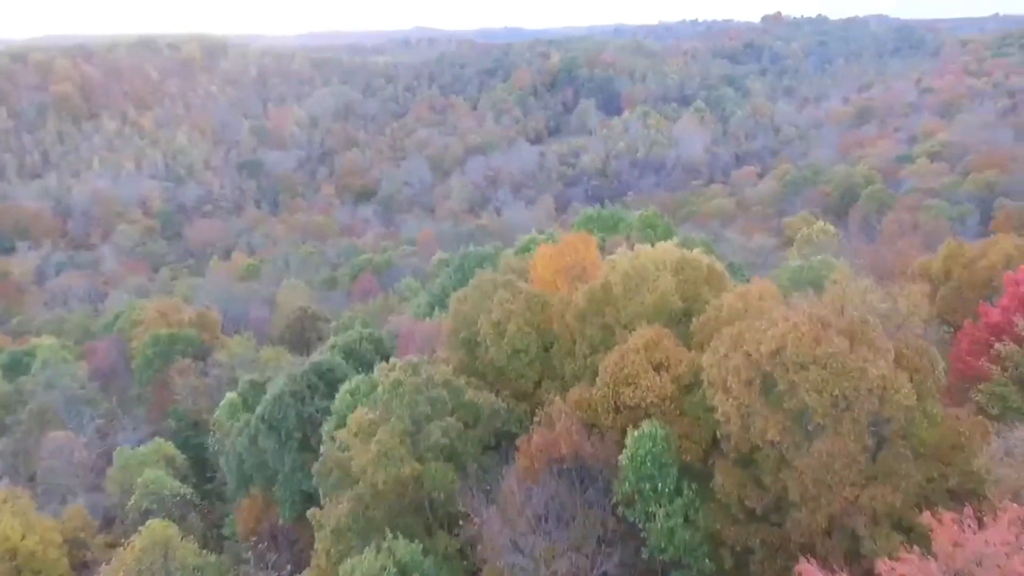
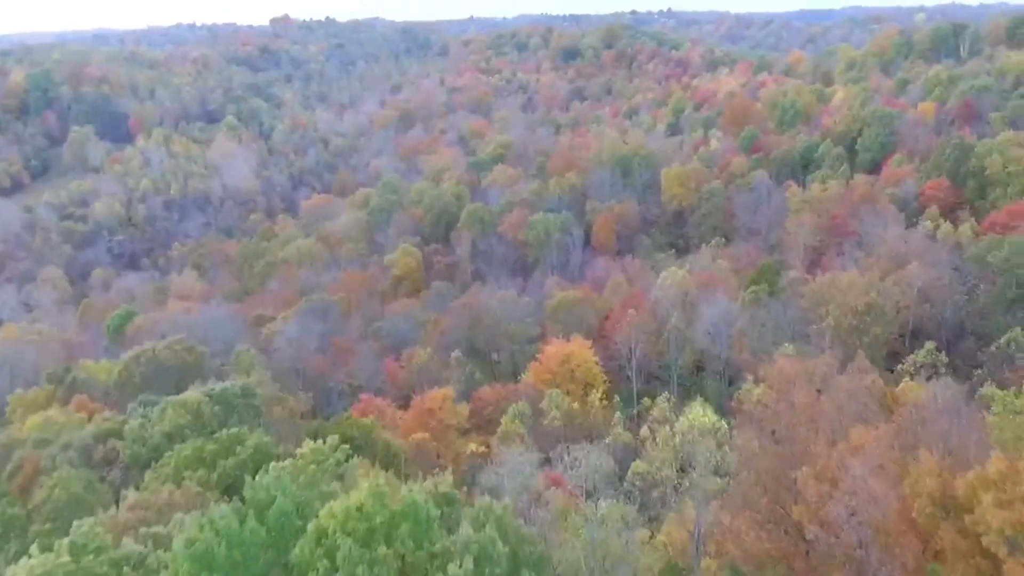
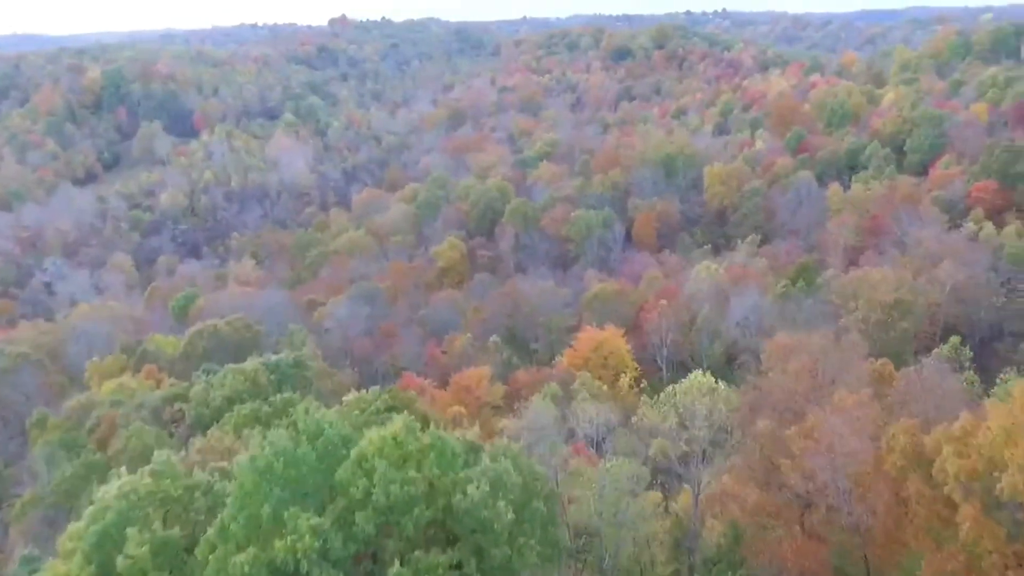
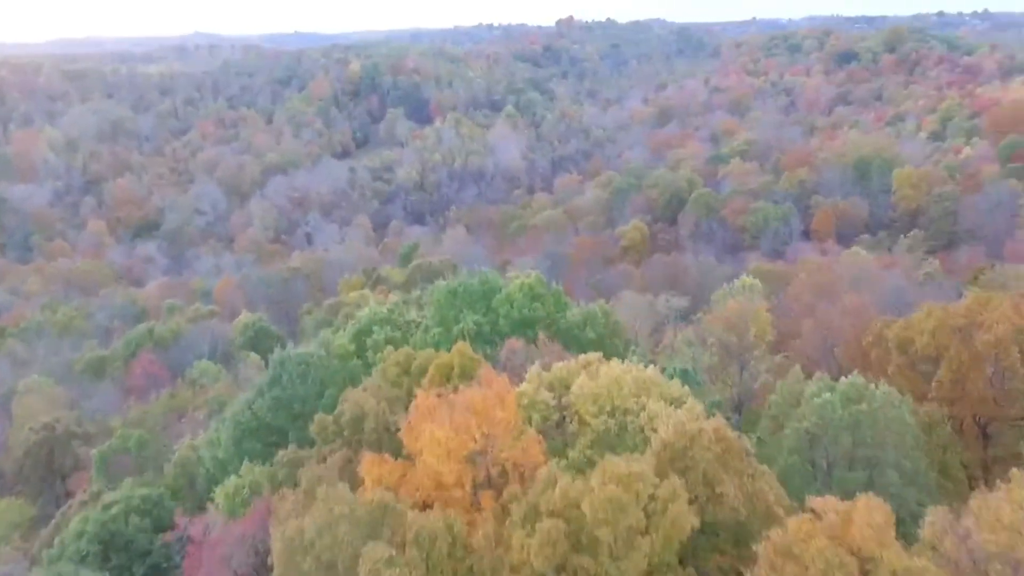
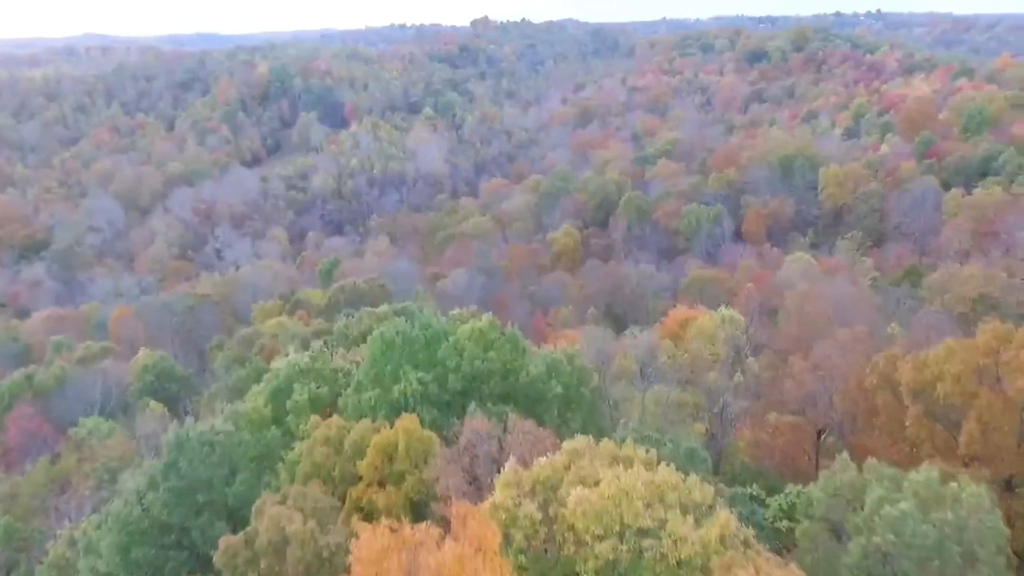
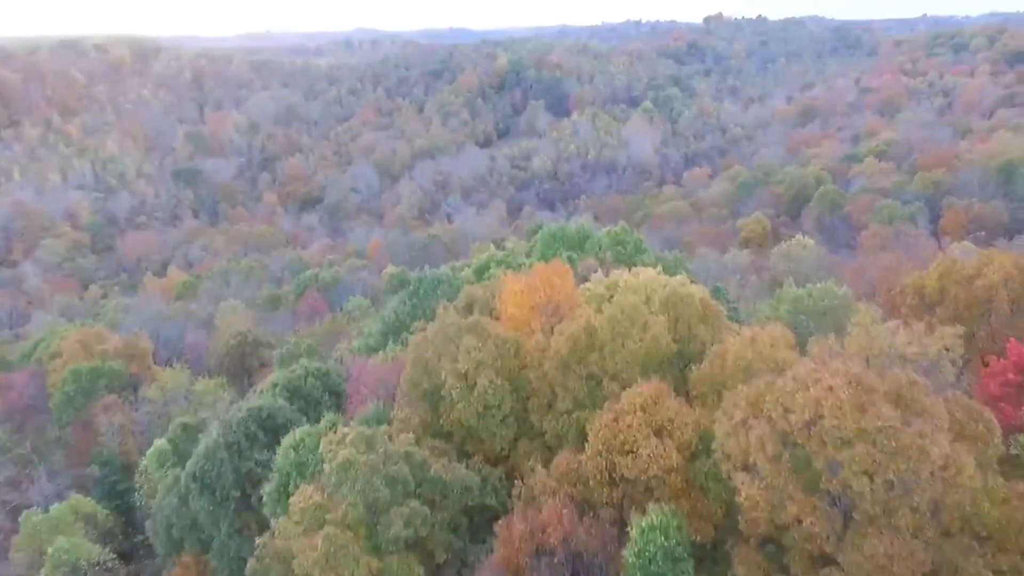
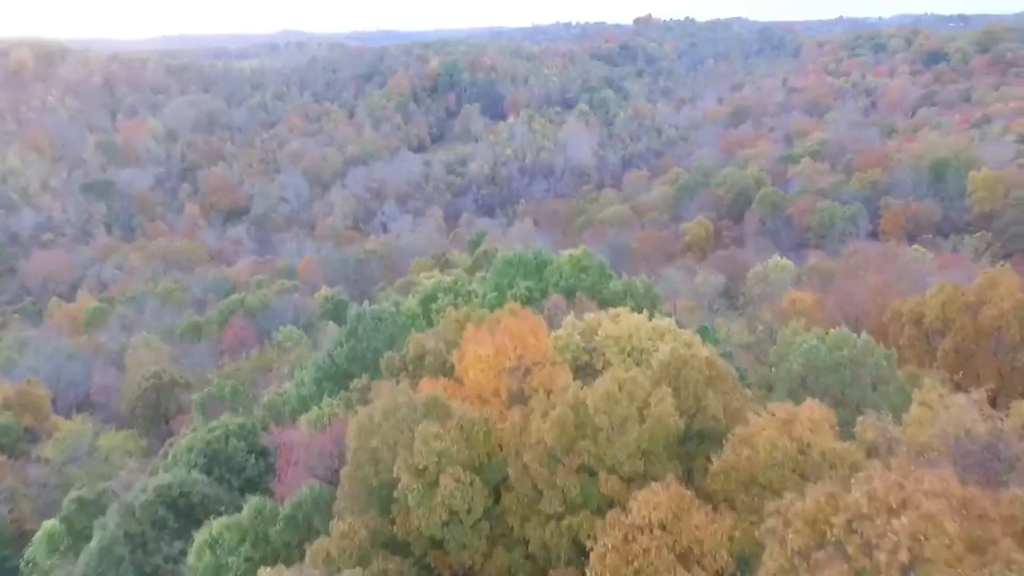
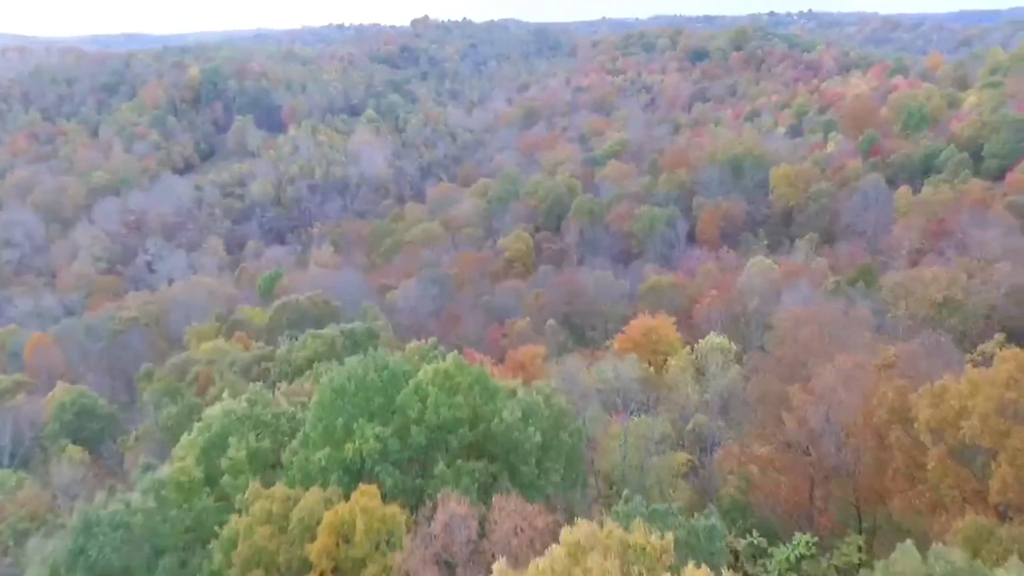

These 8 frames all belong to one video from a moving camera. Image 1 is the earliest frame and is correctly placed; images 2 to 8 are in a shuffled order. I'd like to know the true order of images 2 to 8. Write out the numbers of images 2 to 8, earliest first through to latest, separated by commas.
6, 7, 4, 5, 8, 3, 2
